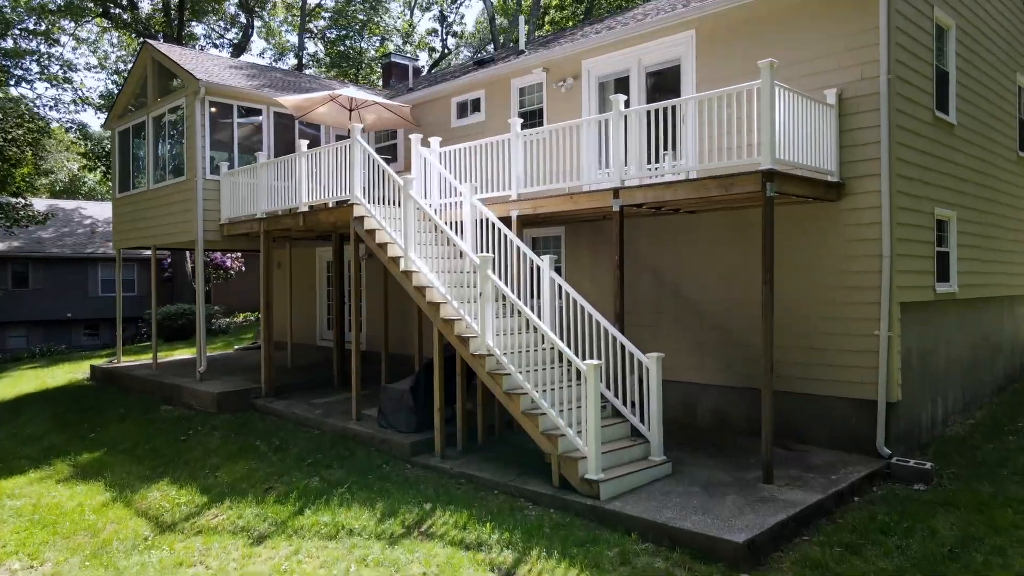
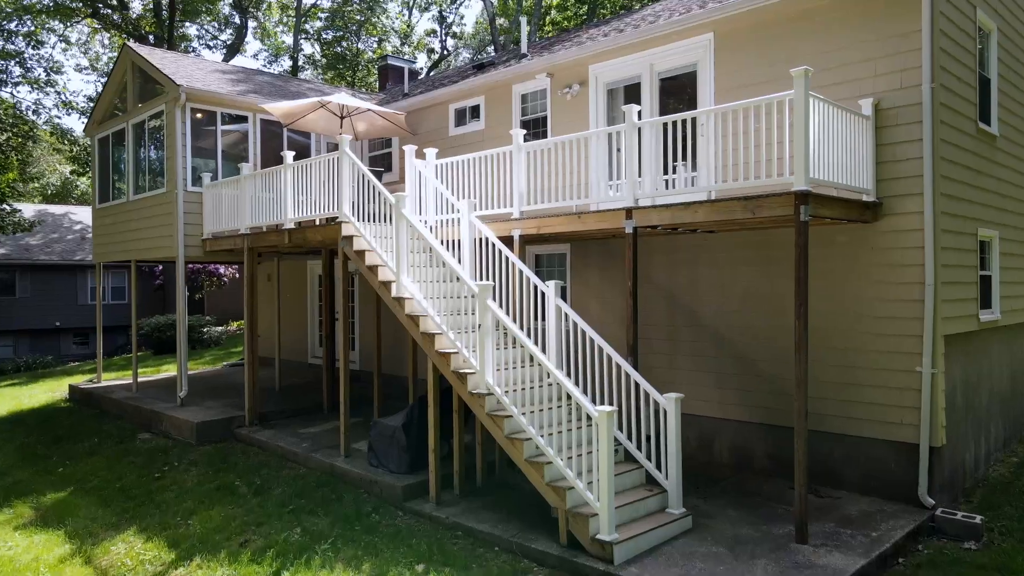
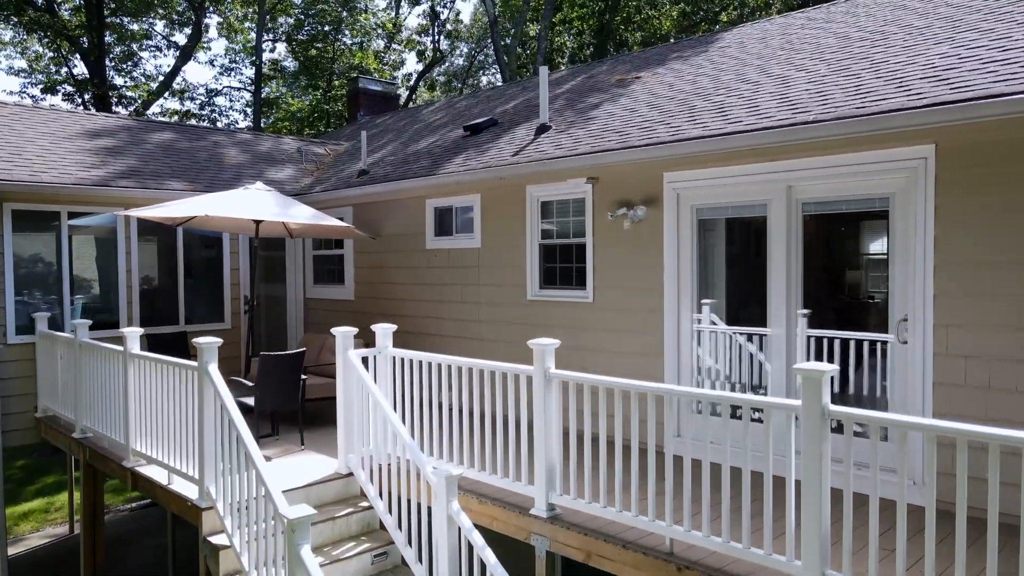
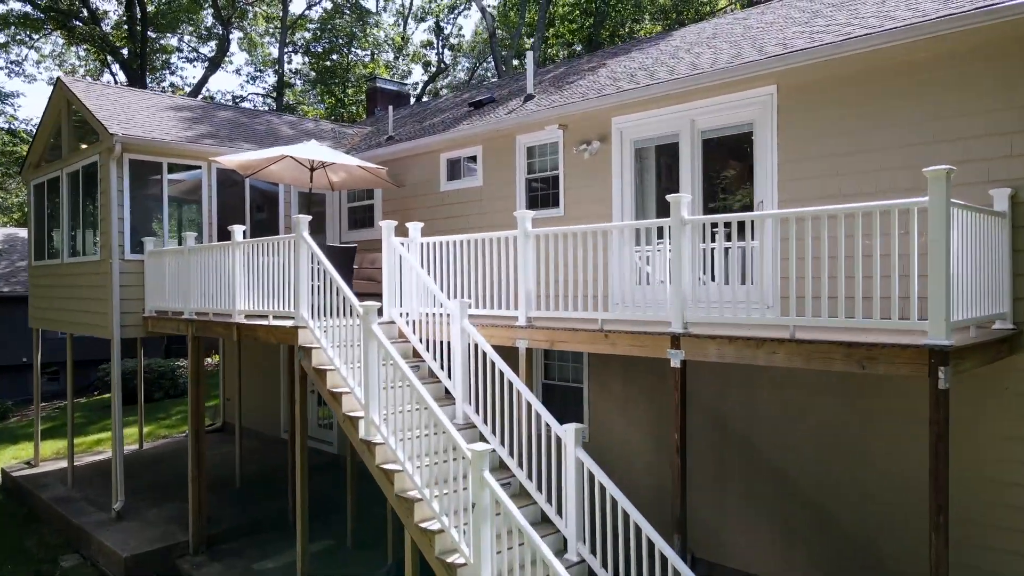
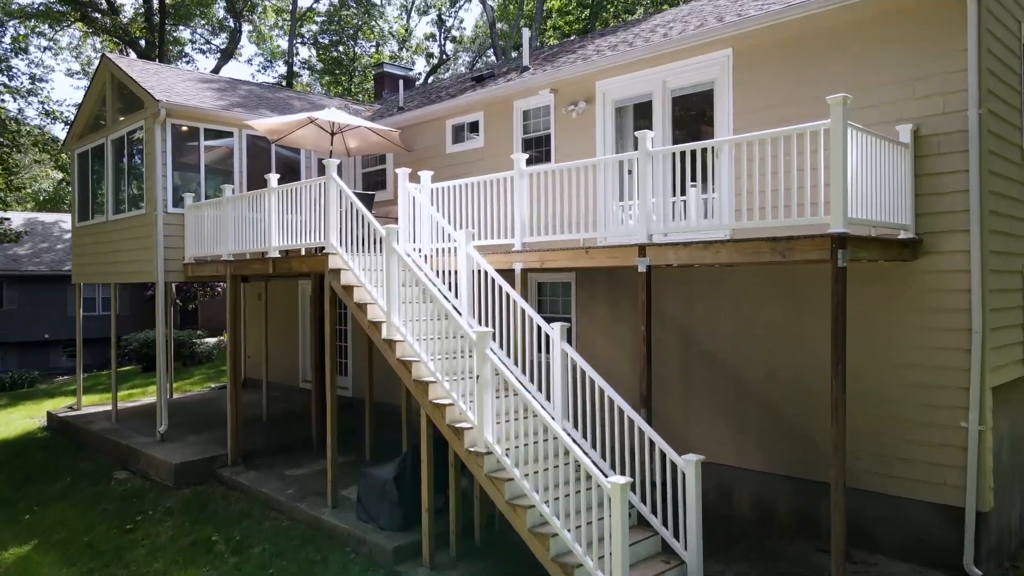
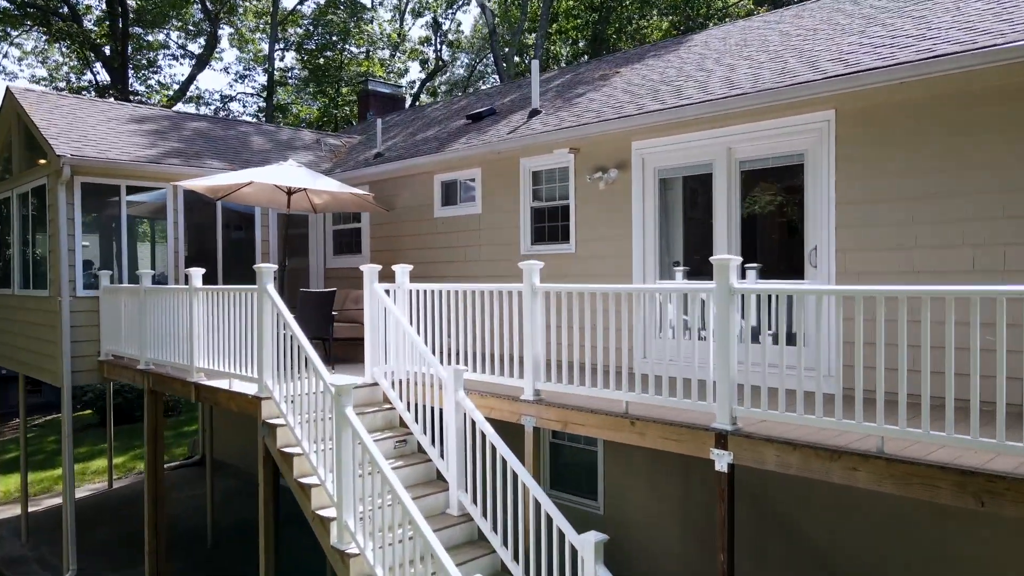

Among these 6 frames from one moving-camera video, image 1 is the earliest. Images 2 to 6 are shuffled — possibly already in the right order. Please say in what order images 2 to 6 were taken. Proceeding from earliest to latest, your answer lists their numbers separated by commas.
2, 5, 4, 6, 3
